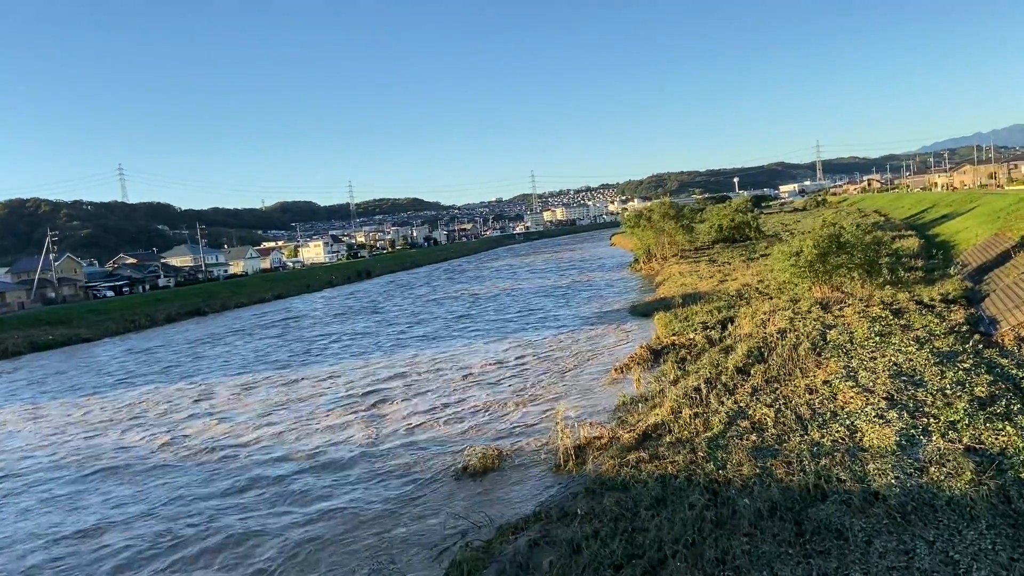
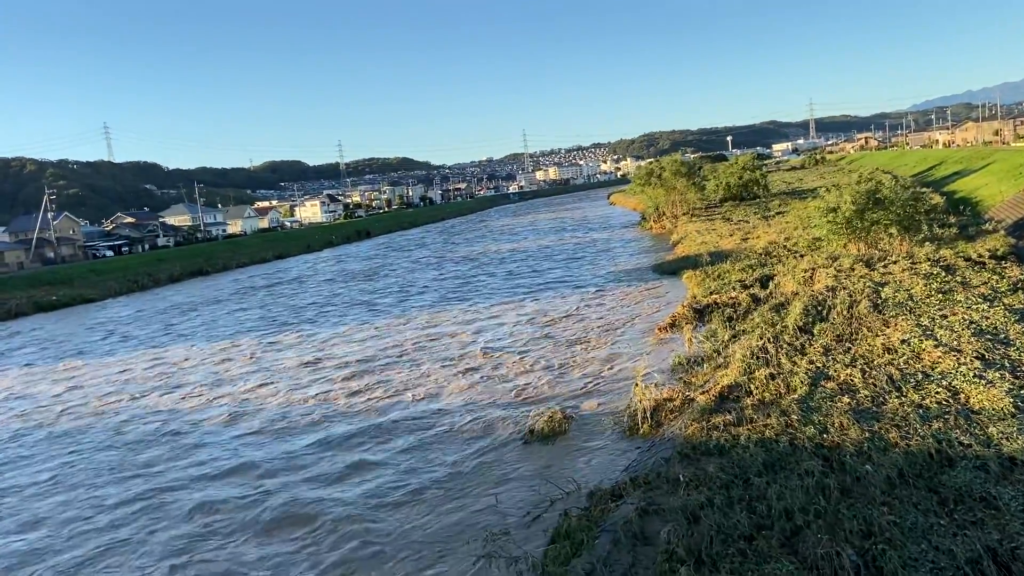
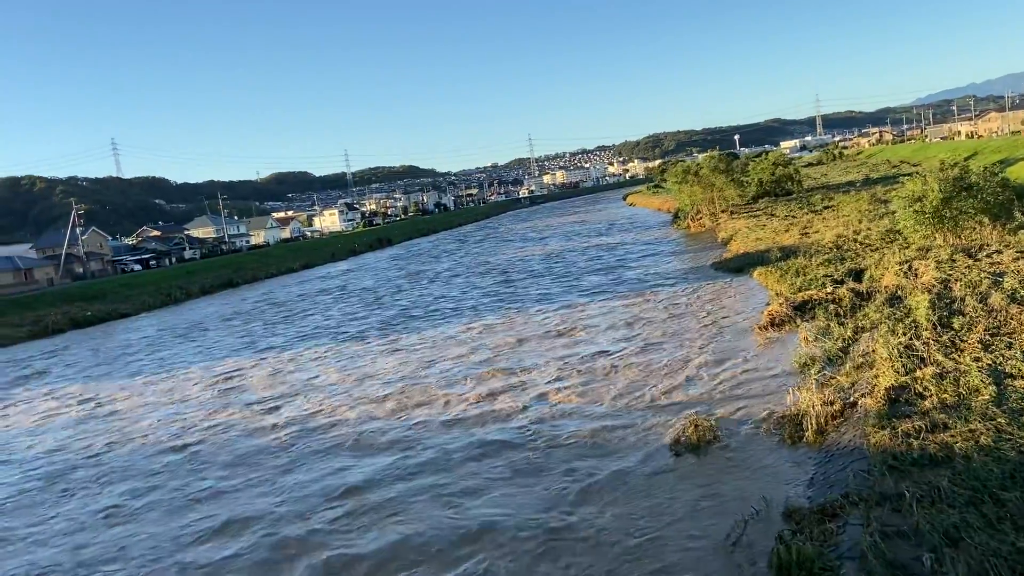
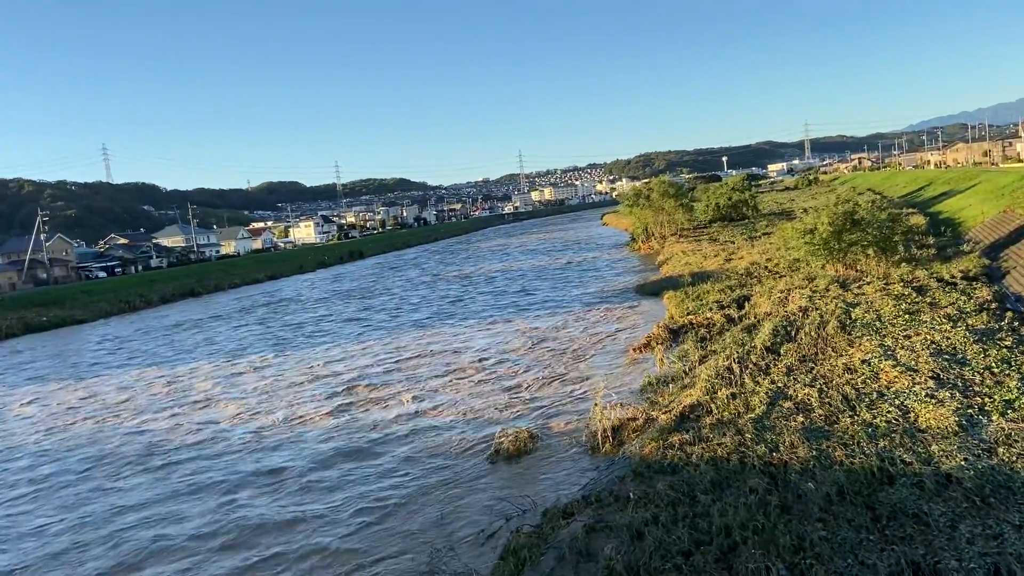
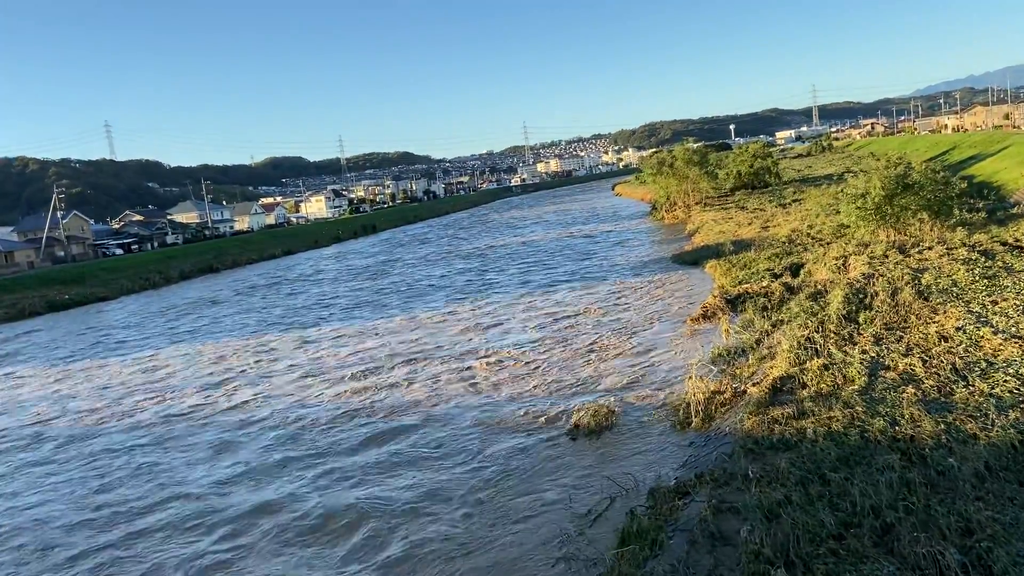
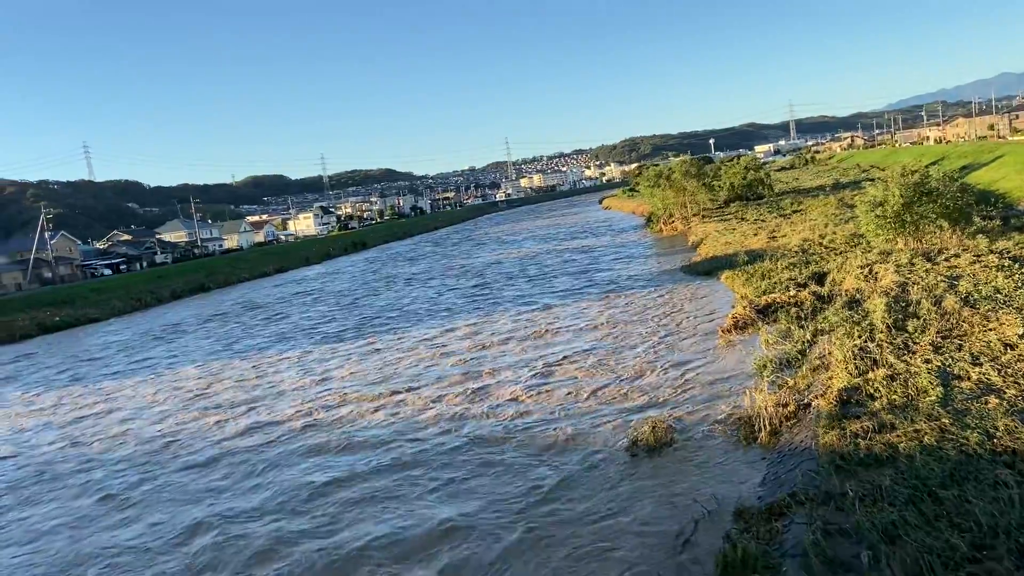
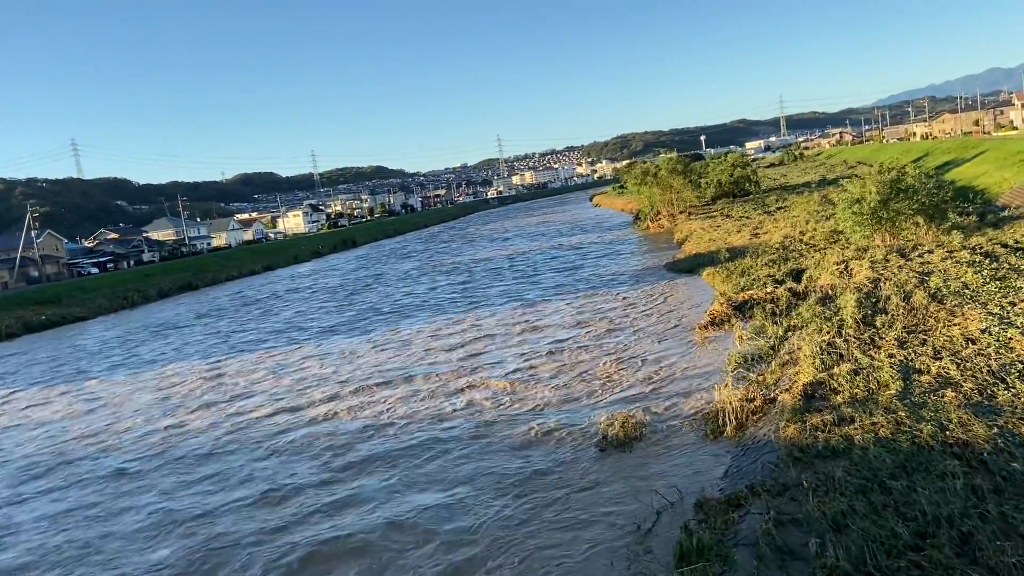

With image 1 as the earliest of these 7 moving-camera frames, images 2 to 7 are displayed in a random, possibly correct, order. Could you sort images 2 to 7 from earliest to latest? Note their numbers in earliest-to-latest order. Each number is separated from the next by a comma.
4, 2, 5, 7, 6, 3
